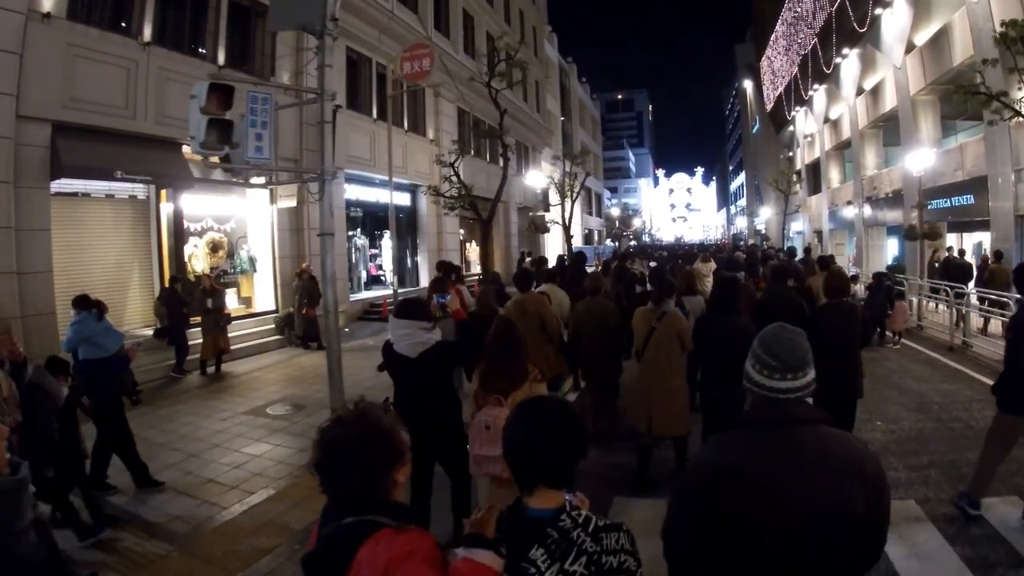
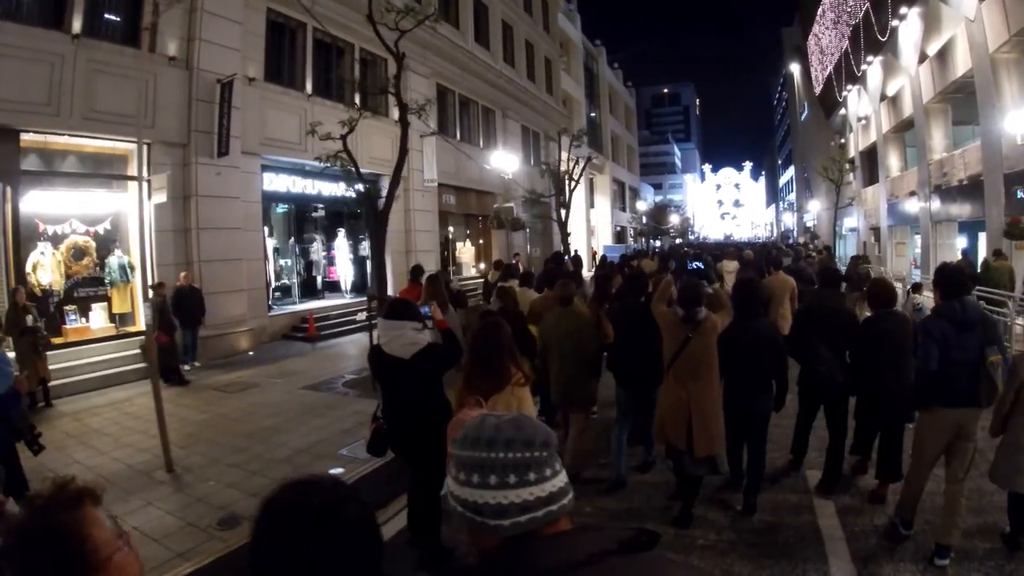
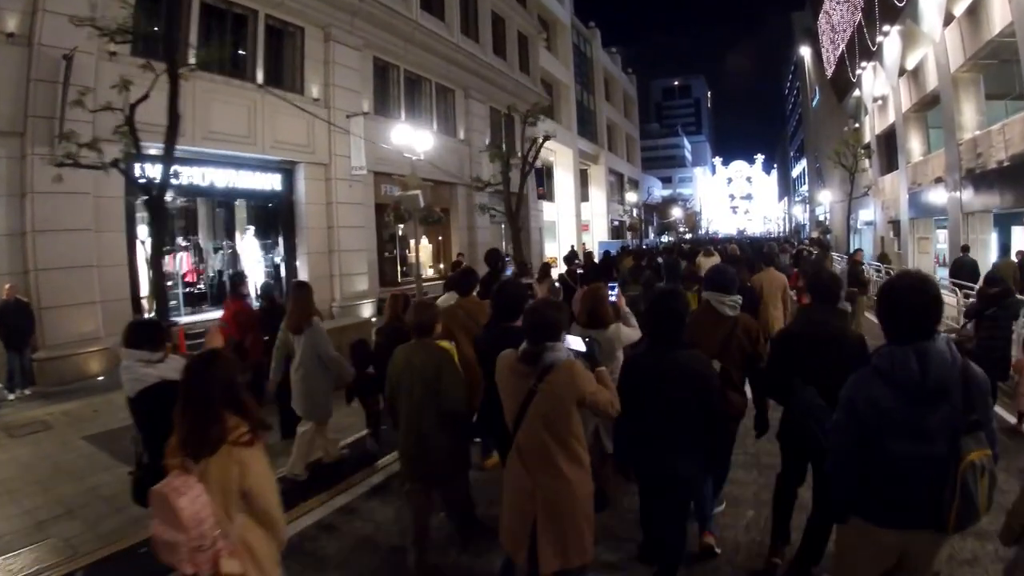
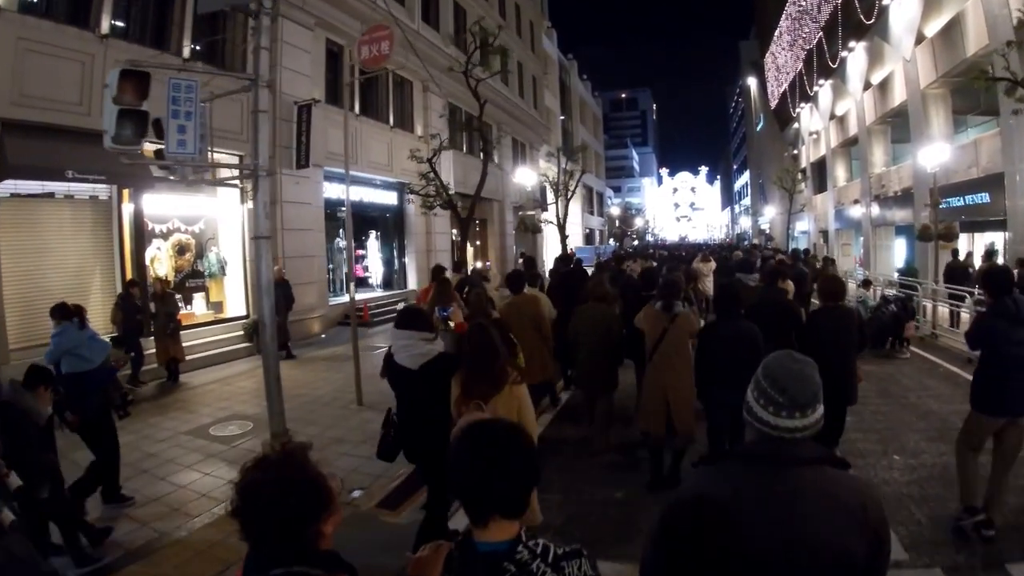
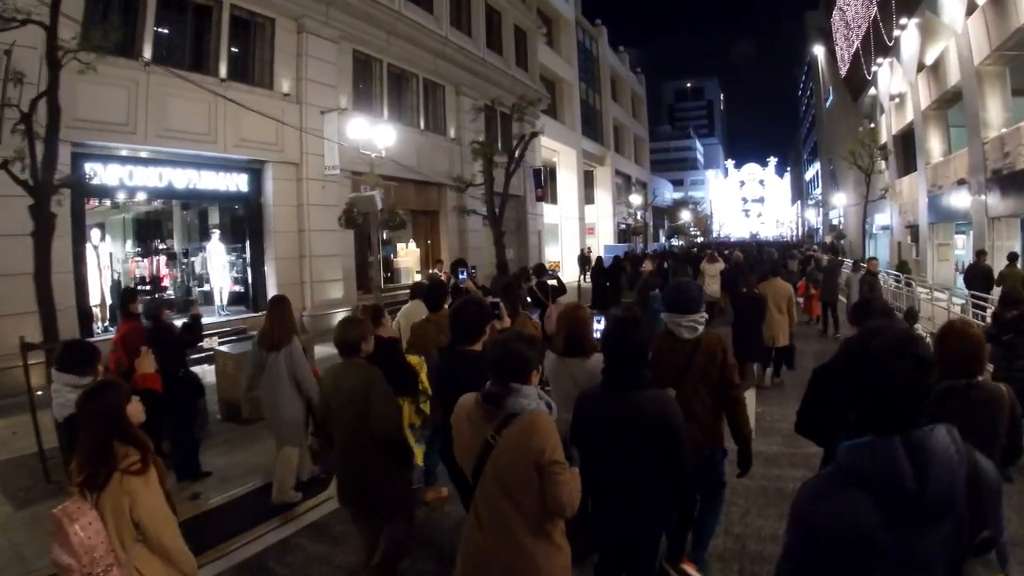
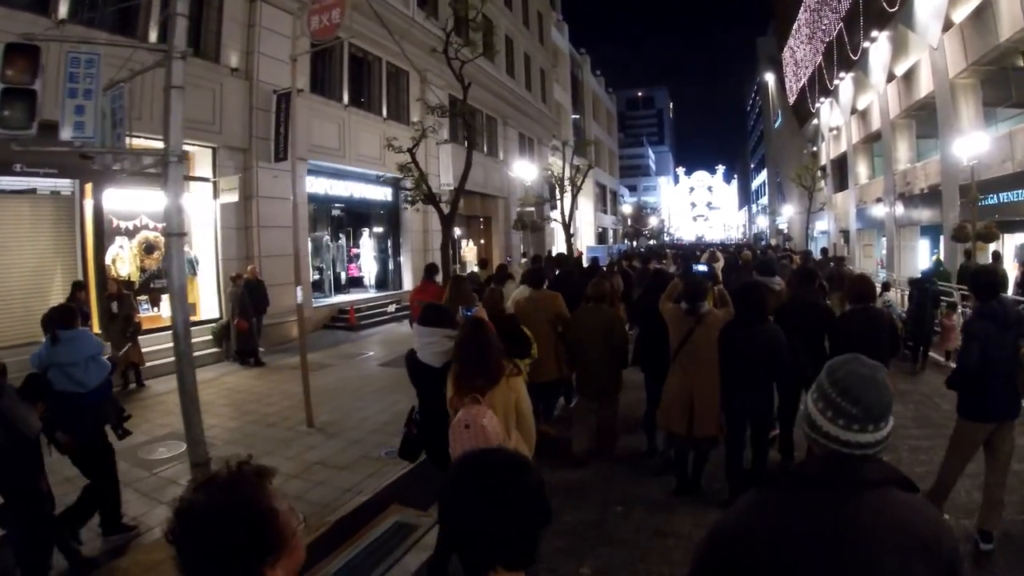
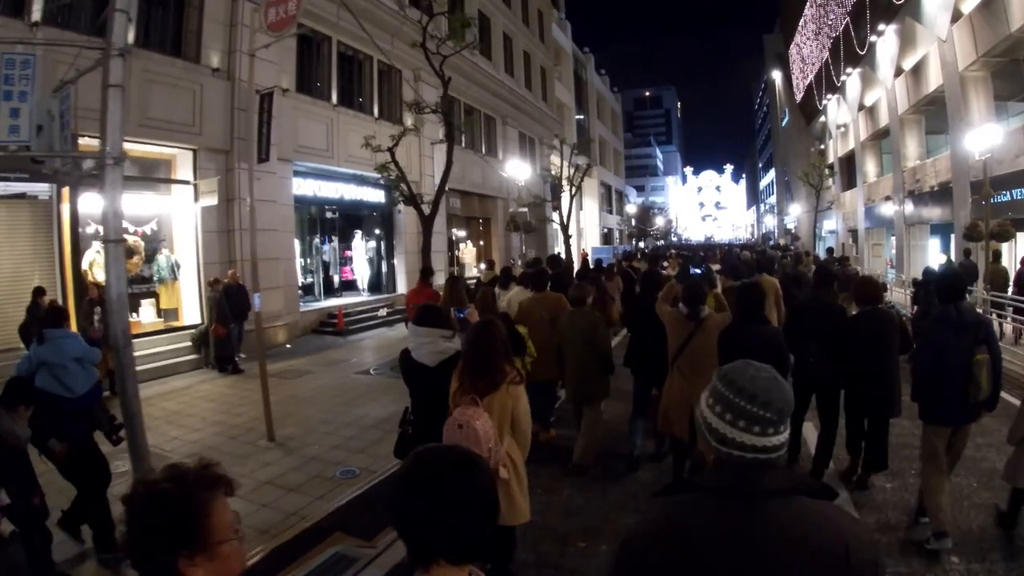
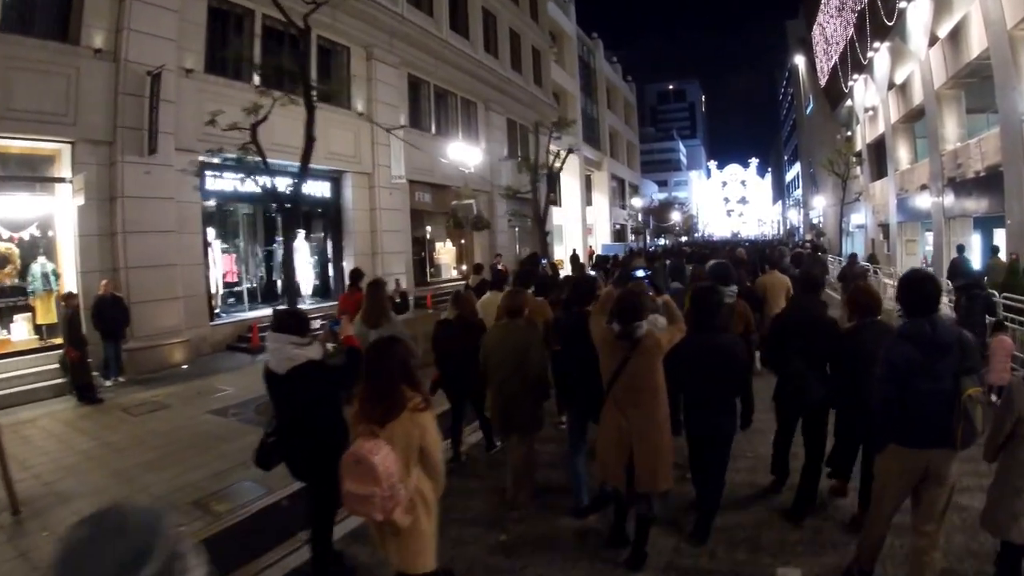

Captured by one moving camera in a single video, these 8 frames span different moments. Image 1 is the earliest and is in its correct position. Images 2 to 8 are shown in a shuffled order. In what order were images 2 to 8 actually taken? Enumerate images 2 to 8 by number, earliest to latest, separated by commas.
4, 6, 7, 2, 8, 3, 5
